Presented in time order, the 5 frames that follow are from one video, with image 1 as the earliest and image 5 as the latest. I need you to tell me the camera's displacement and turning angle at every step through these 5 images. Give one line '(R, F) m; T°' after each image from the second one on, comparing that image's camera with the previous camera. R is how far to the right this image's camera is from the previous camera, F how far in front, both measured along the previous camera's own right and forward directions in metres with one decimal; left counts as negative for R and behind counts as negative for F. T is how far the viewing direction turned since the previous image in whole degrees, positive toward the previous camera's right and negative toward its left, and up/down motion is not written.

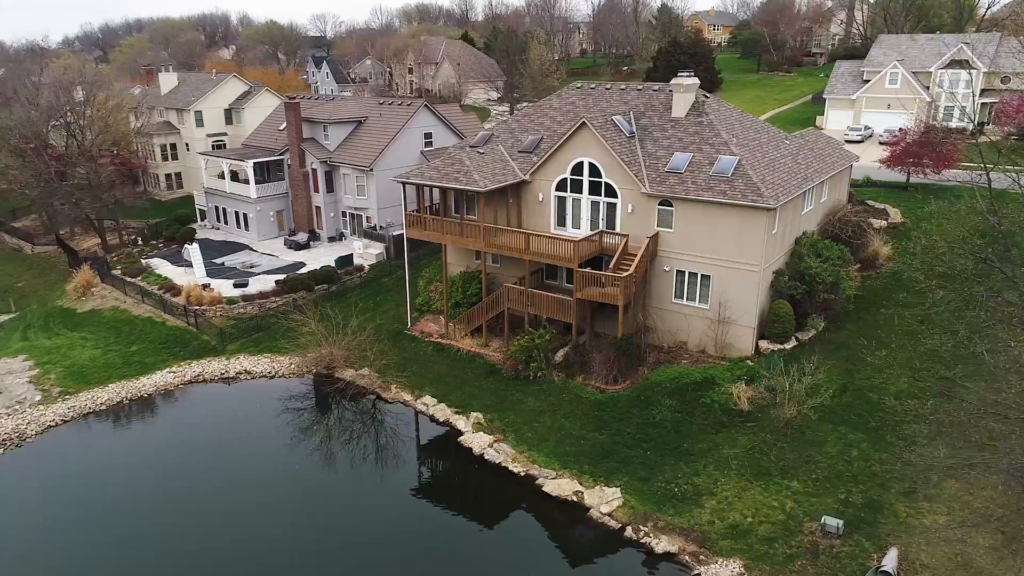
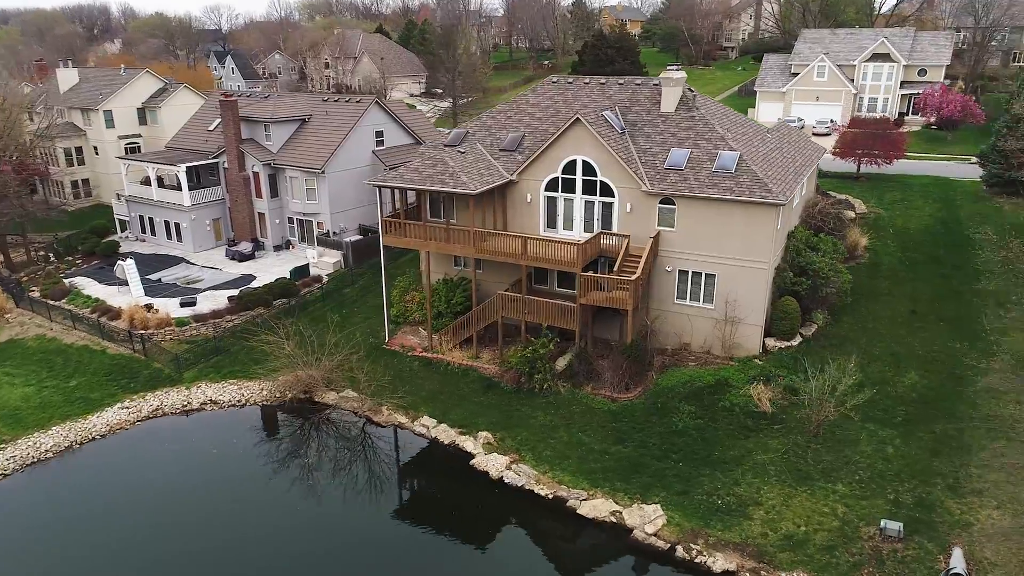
(-3.1, +1.7) m; +8°
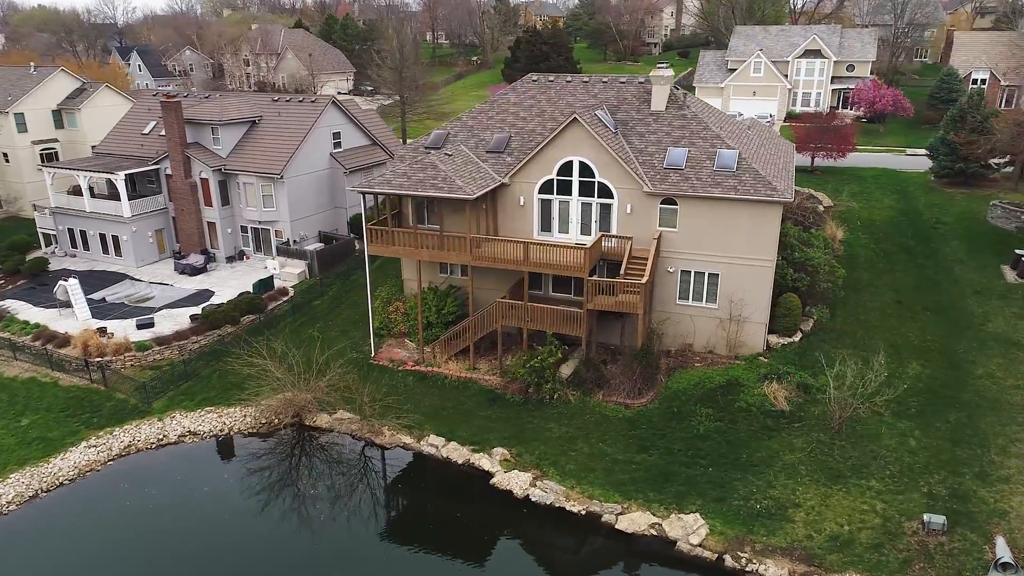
(-2.9, +1.1) m; +7°
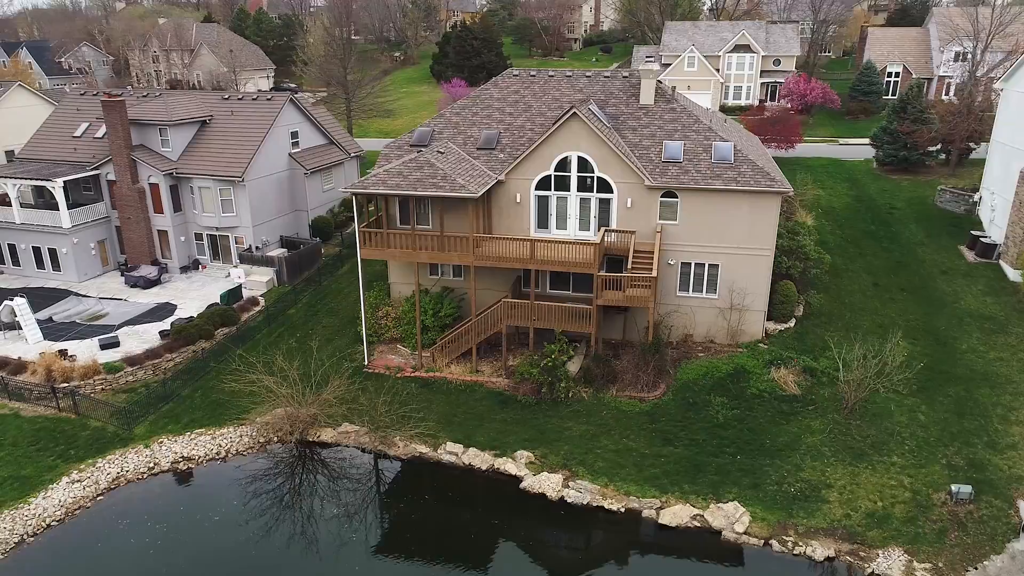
(-3.1, +0.7) m; +7°
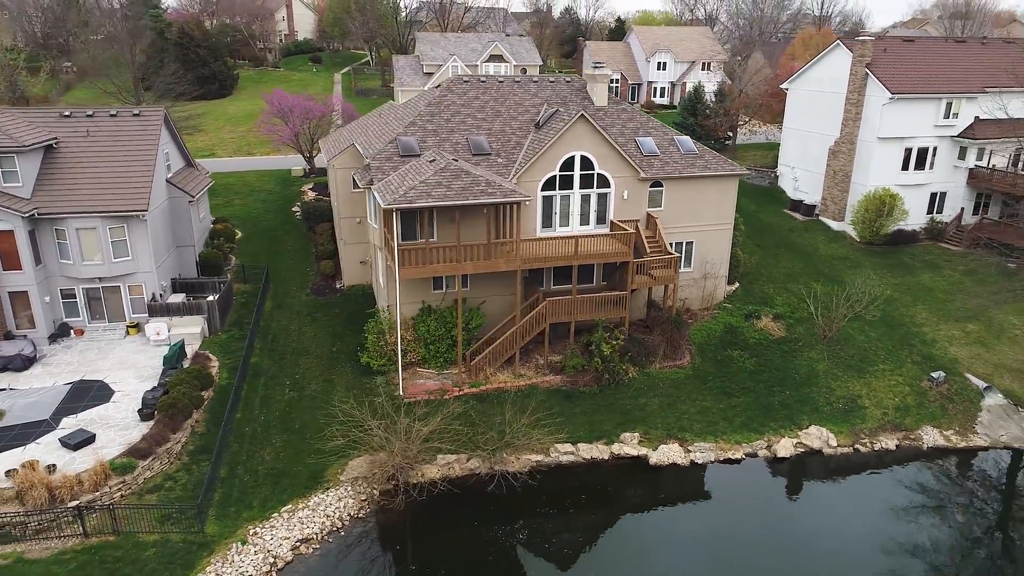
(-12.6, +2.9) m; +28°
